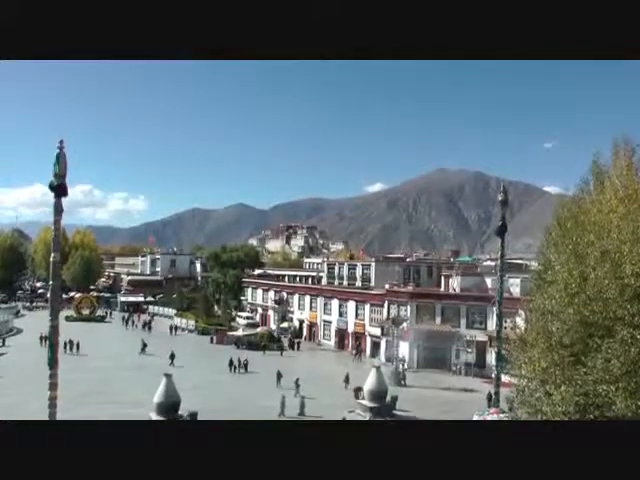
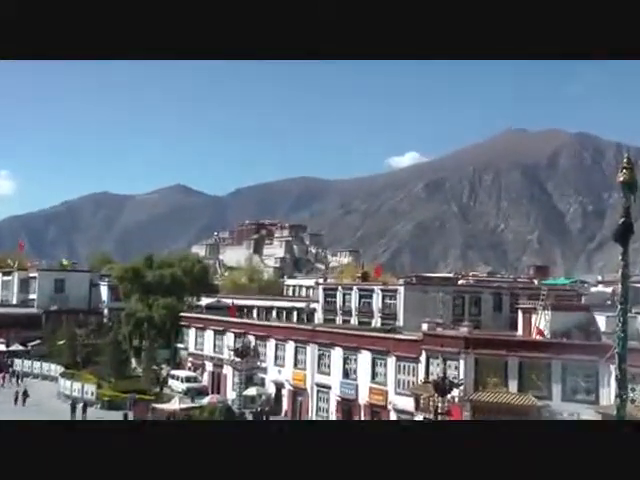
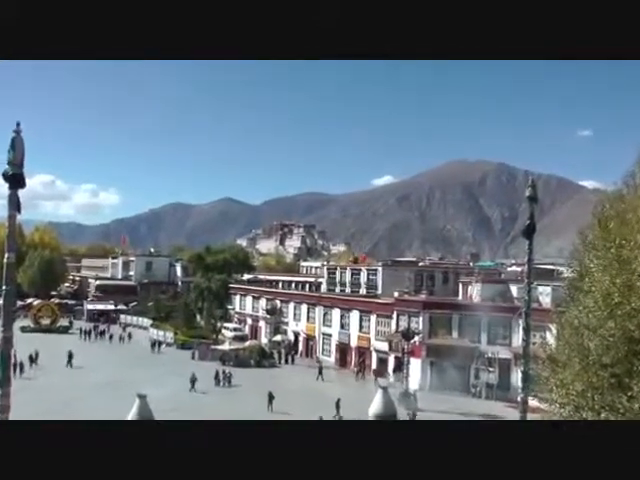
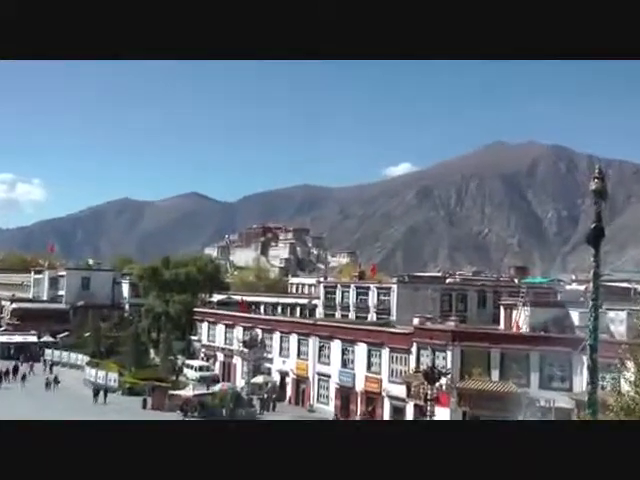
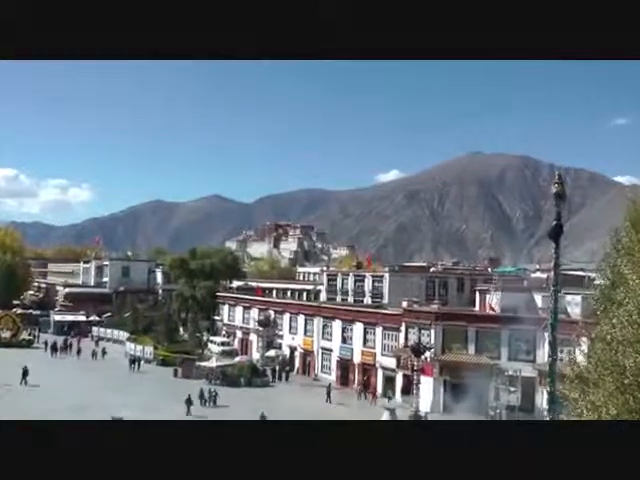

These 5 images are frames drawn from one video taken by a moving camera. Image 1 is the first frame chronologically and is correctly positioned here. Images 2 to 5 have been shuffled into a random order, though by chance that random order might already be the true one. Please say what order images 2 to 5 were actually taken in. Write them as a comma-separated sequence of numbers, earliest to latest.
3, 5, 4, 2
